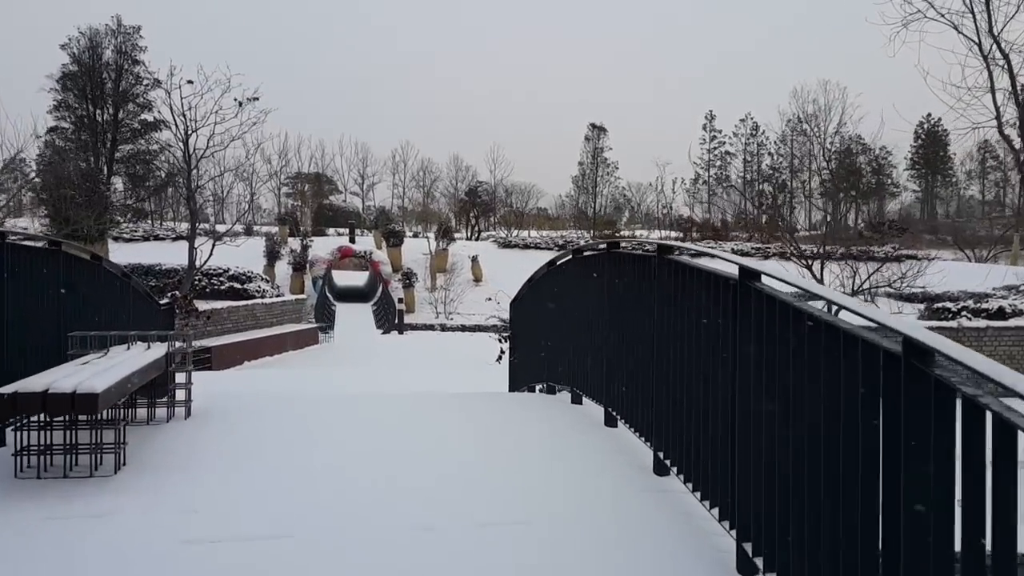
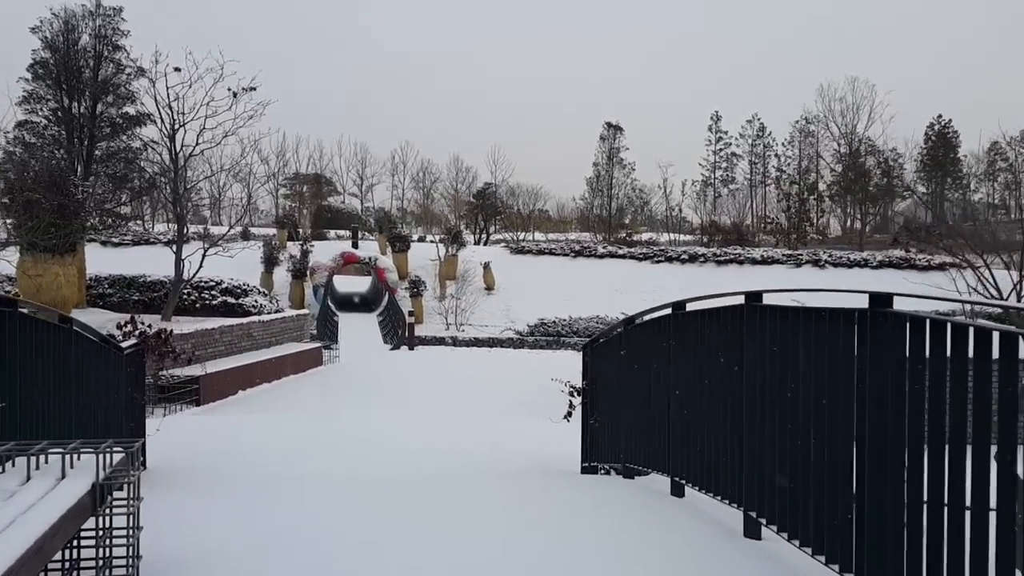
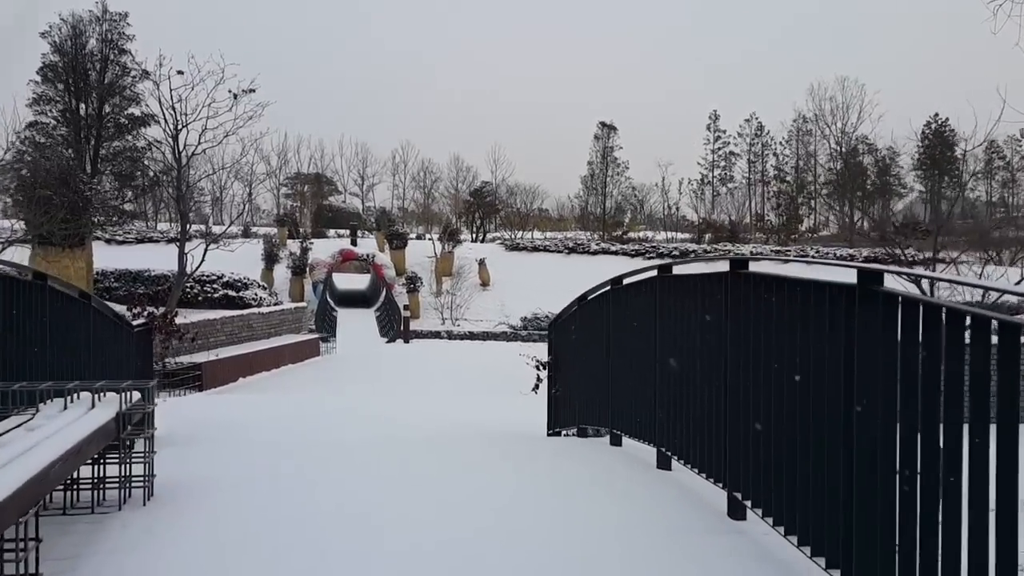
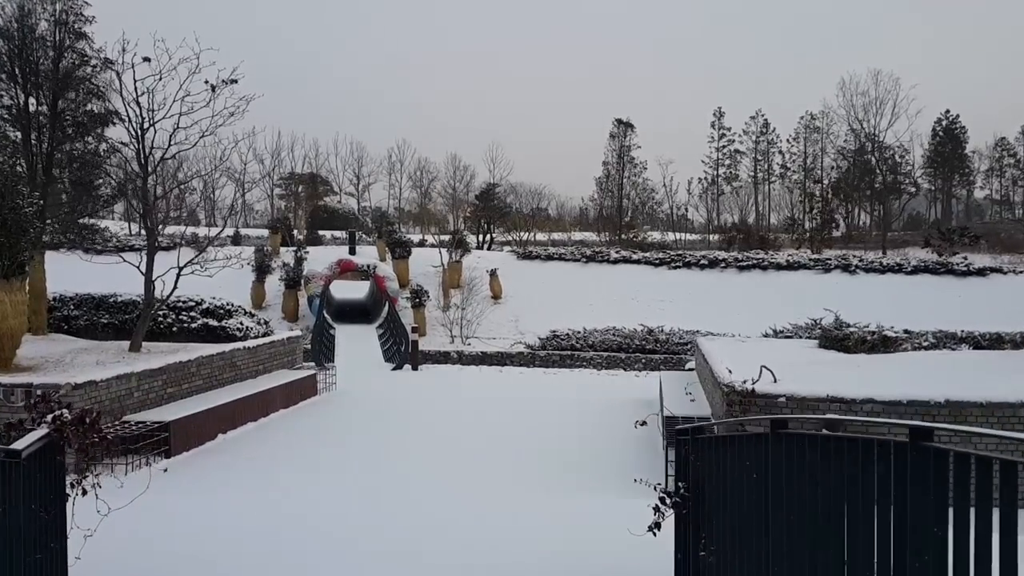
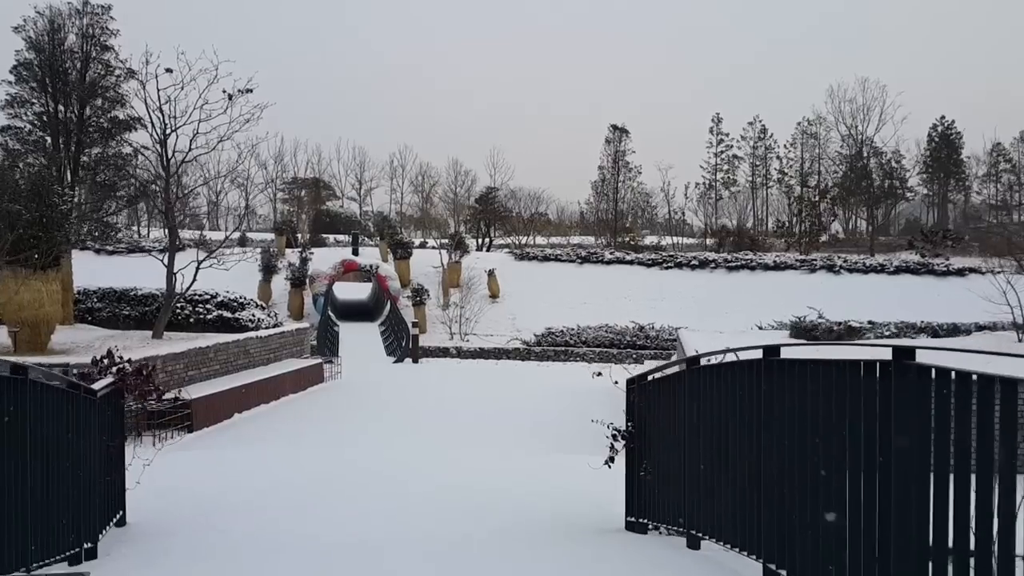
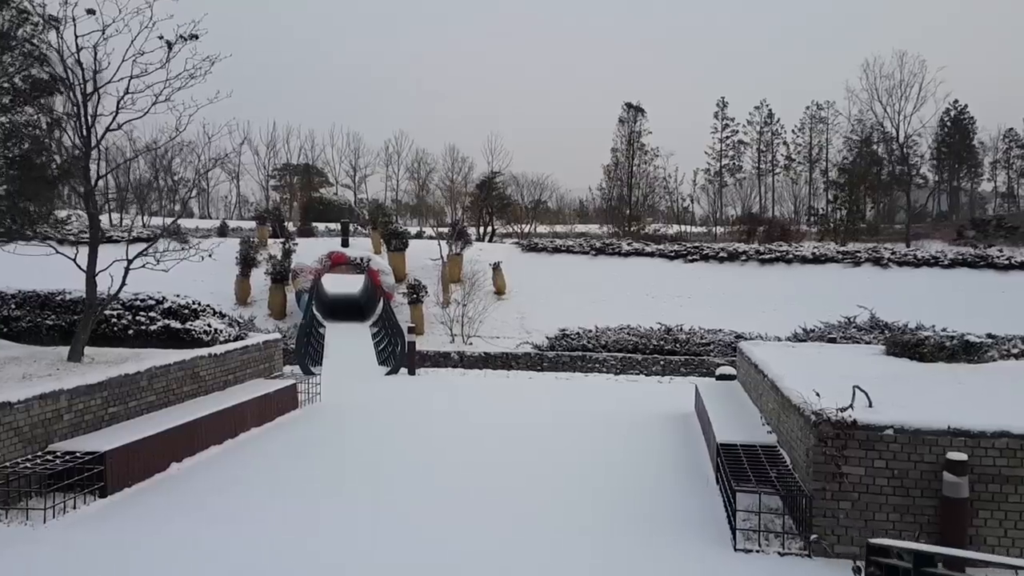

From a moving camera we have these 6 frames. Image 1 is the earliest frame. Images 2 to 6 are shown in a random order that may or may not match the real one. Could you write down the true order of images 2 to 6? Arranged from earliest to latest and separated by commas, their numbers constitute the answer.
3, 2, 5, 4, 6
